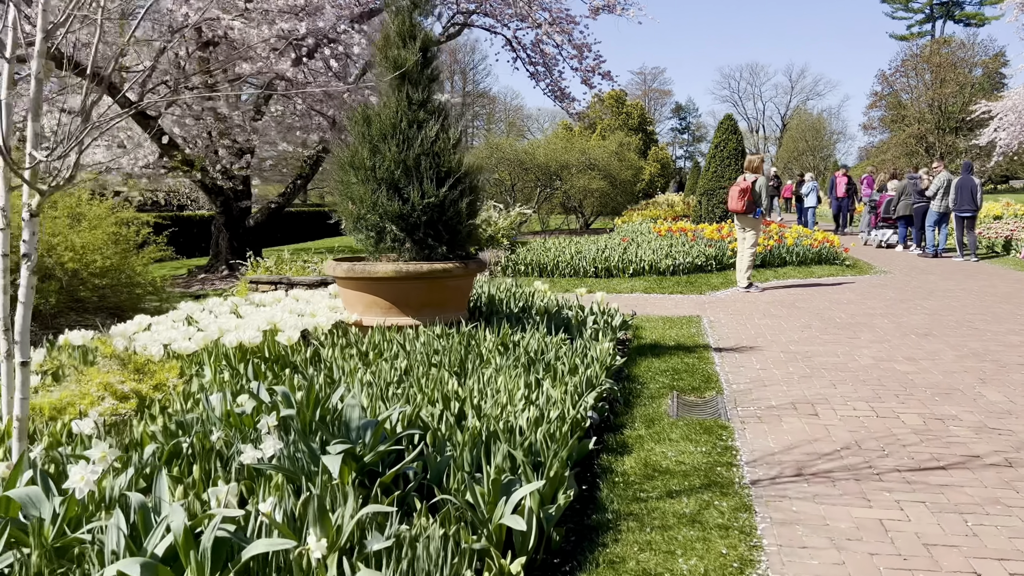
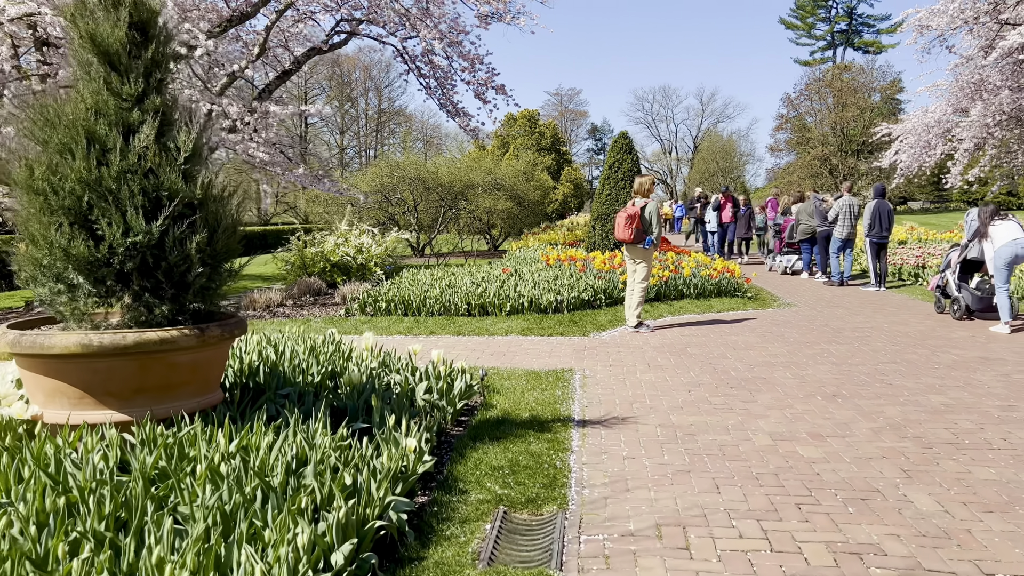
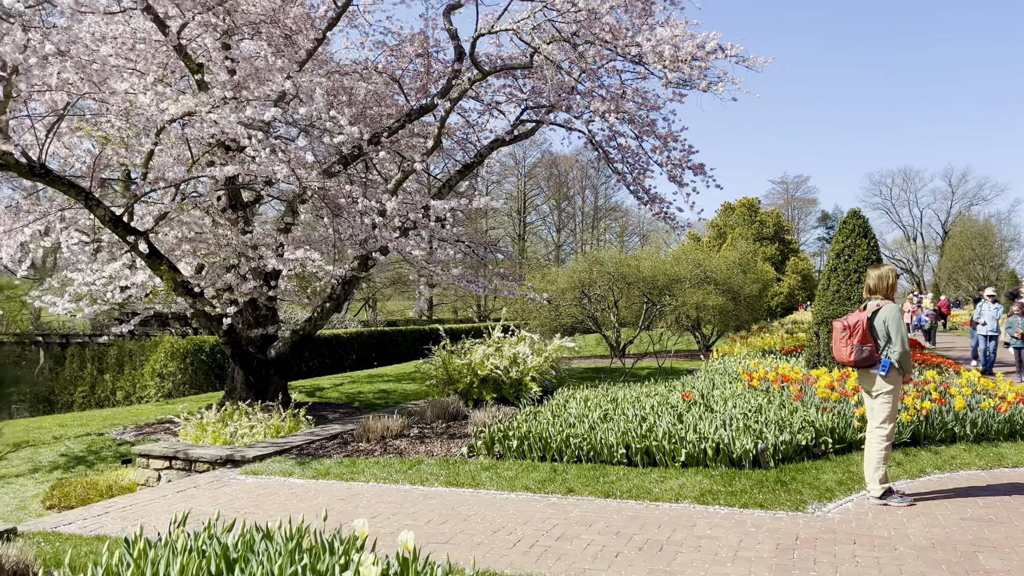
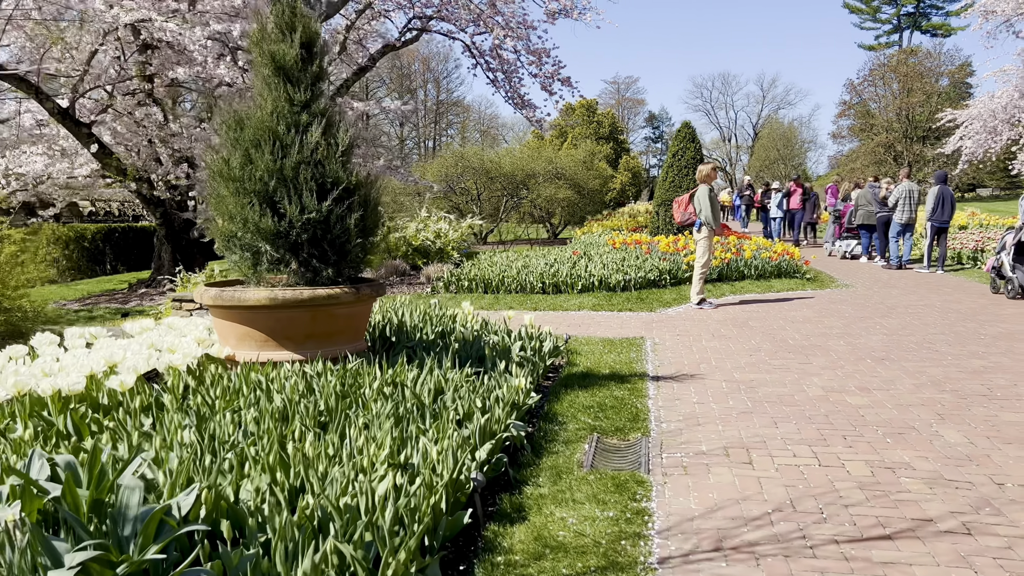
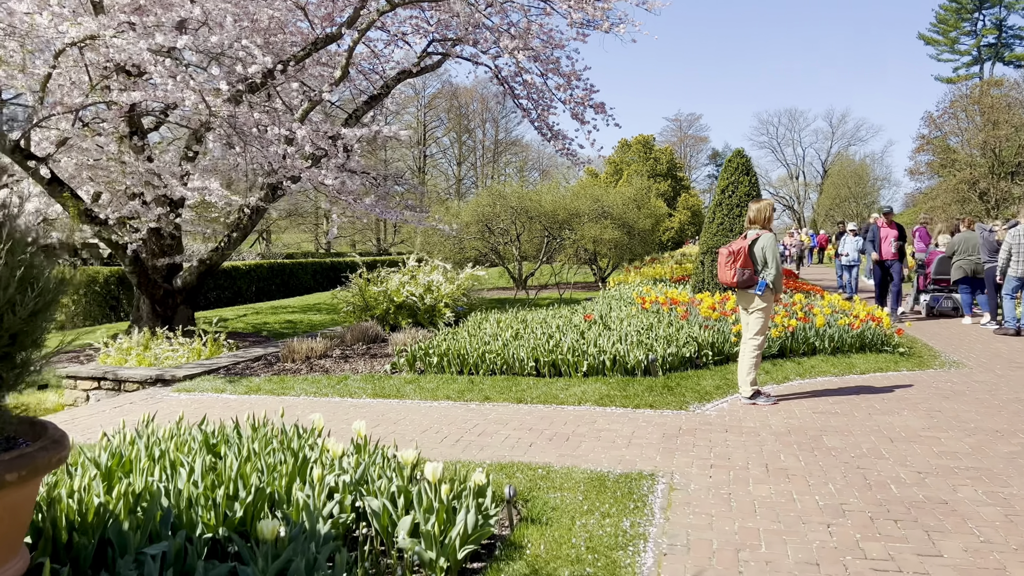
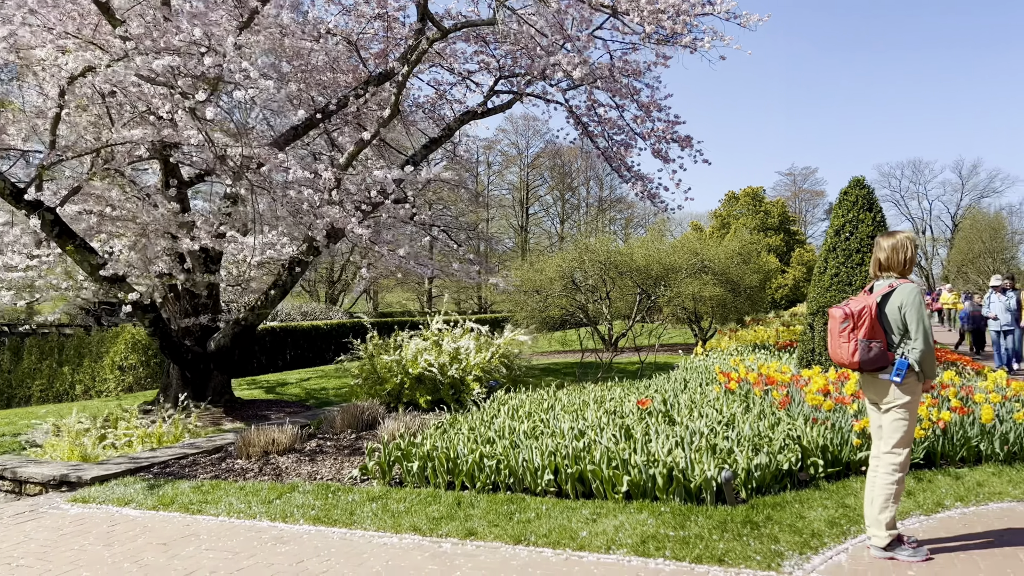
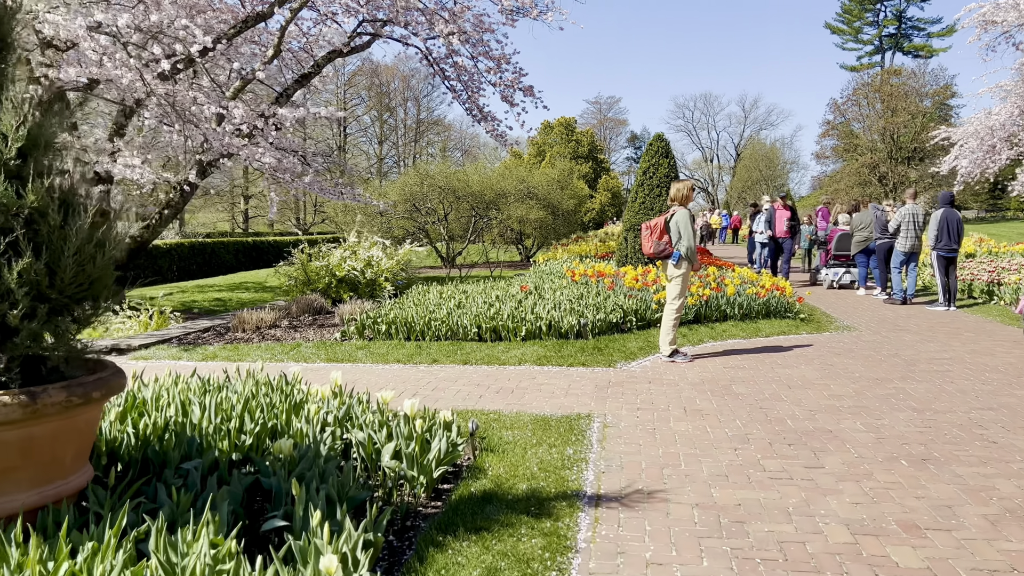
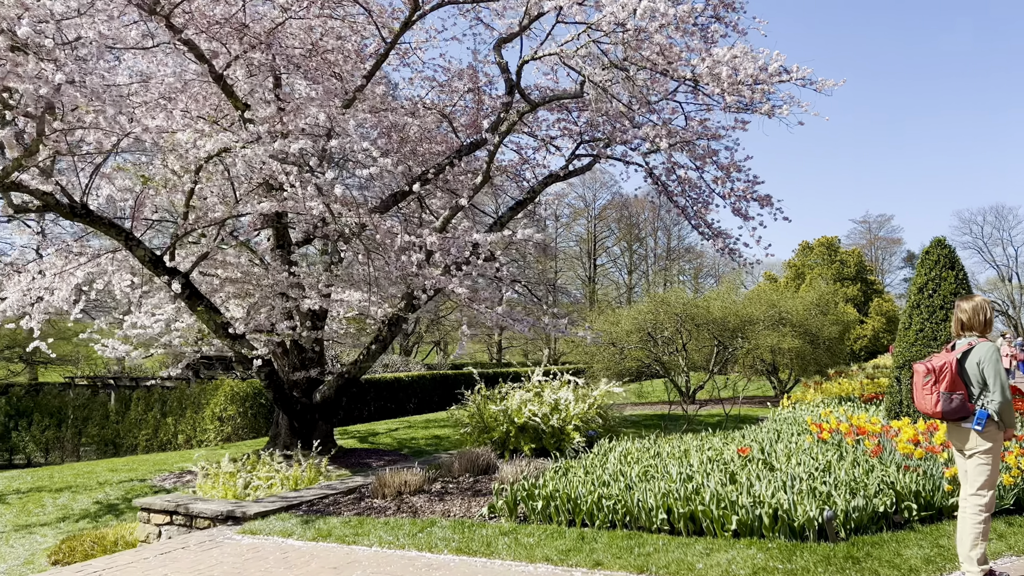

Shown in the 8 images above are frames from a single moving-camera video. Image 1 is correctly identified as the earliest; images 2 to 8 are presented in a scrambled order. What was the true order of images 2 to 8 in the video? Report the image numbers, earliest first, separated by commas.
4, 2, 7, 5, 3, 8, 6
